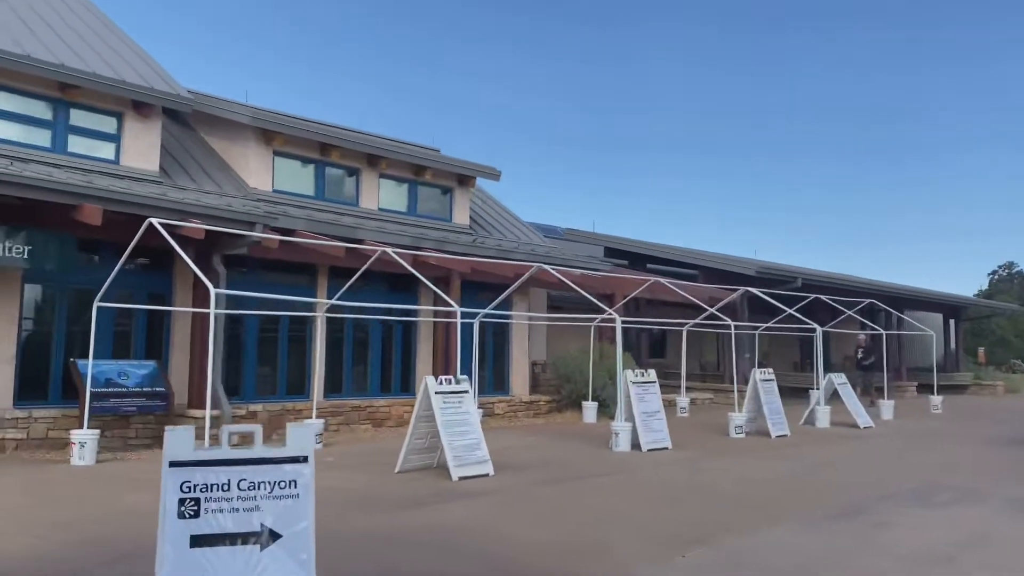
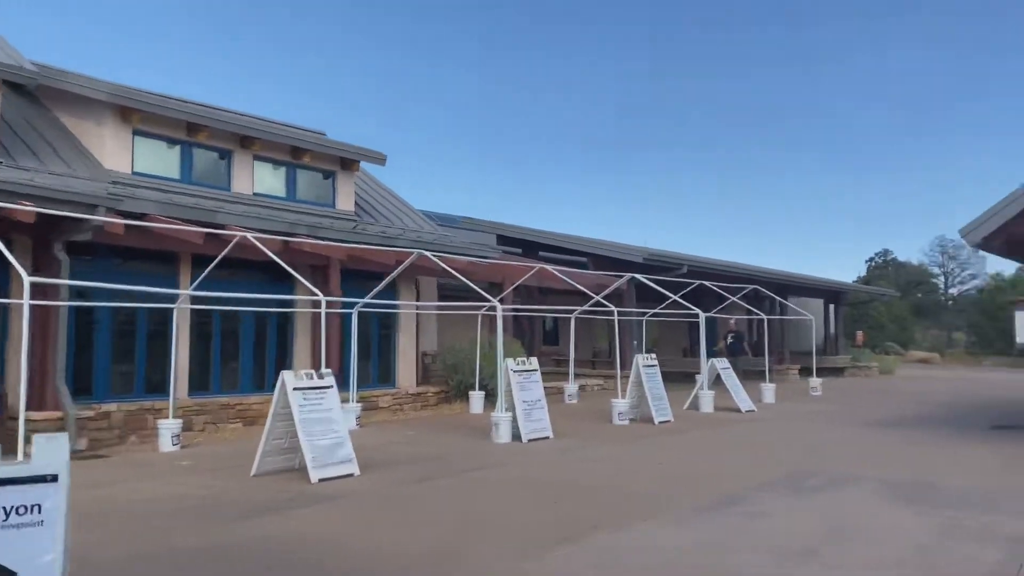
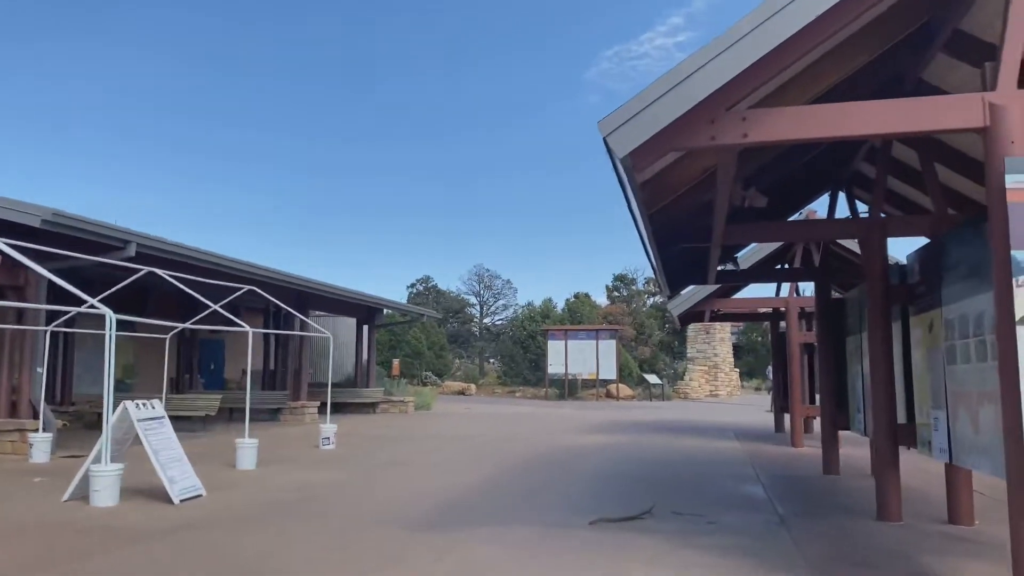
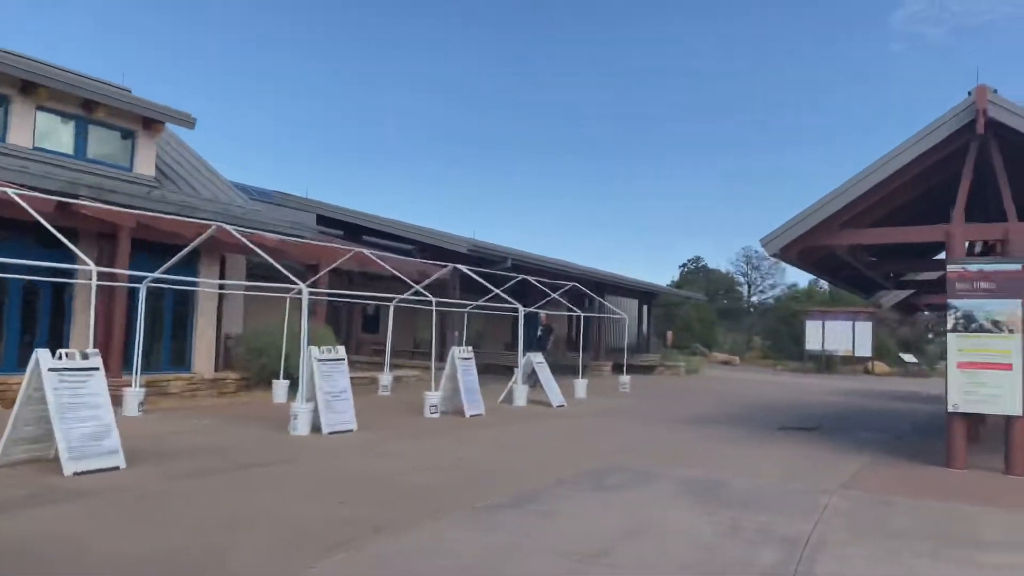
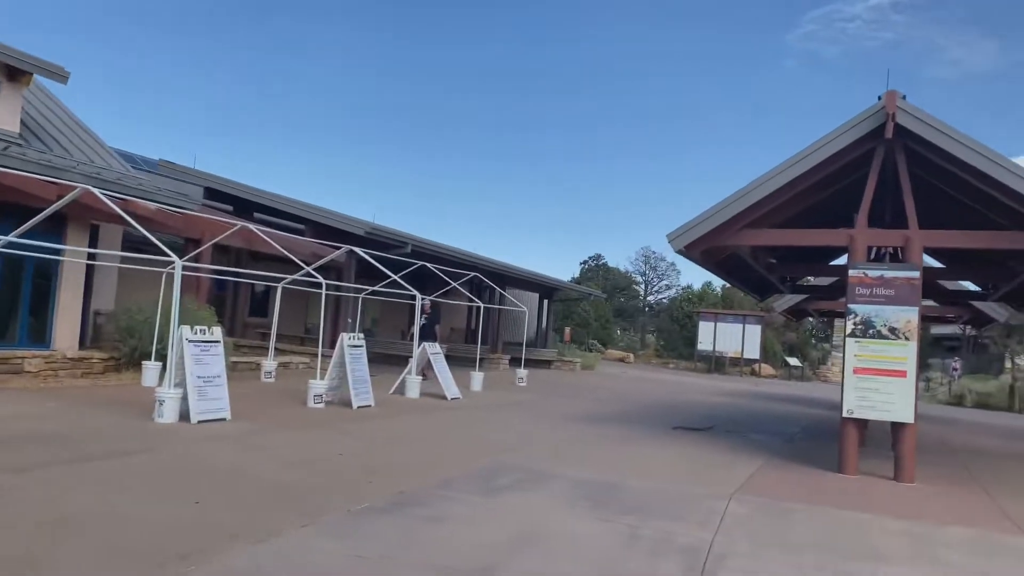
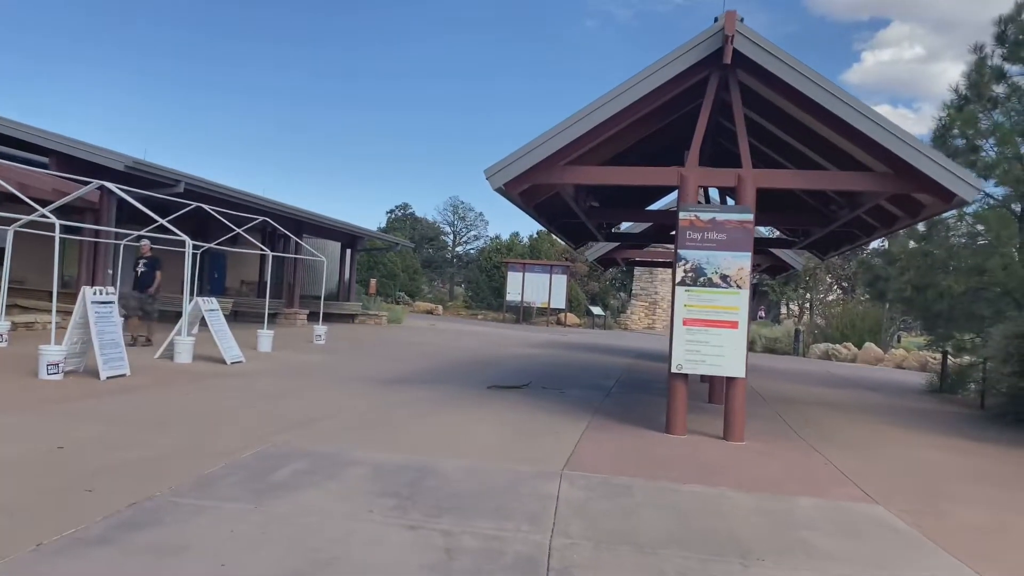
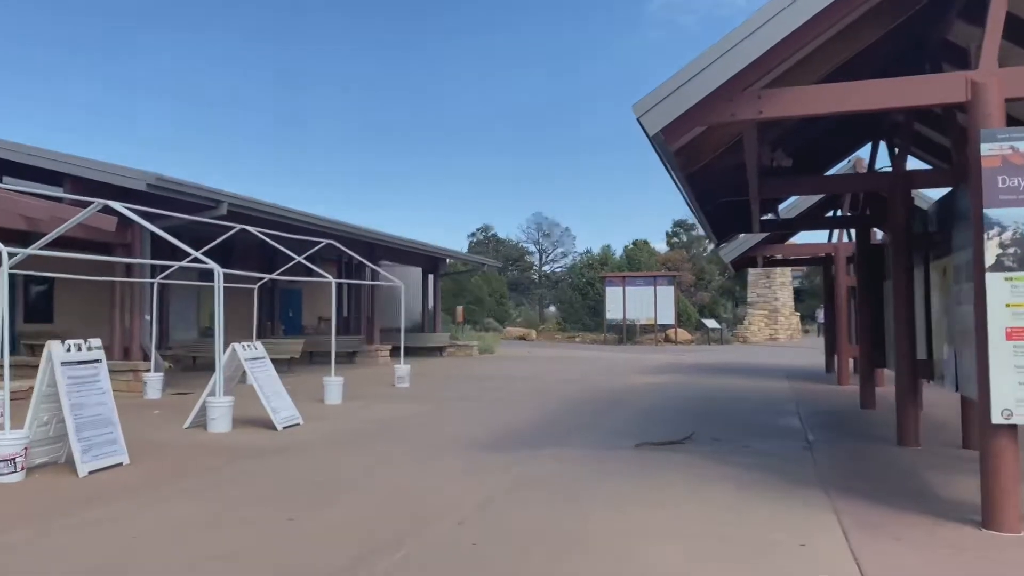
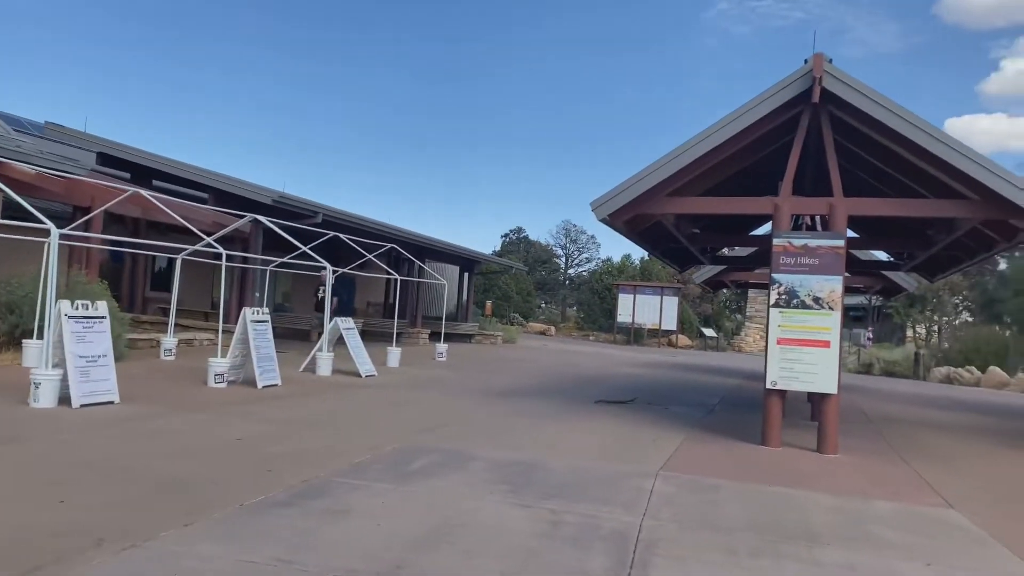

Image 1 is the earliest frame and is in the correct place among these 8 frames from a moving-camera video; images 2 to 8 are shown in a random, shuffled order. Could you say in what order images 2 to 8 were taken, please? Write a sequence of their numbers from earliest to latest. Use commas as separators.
2, 4, 5, 8, 6, 7, 3
